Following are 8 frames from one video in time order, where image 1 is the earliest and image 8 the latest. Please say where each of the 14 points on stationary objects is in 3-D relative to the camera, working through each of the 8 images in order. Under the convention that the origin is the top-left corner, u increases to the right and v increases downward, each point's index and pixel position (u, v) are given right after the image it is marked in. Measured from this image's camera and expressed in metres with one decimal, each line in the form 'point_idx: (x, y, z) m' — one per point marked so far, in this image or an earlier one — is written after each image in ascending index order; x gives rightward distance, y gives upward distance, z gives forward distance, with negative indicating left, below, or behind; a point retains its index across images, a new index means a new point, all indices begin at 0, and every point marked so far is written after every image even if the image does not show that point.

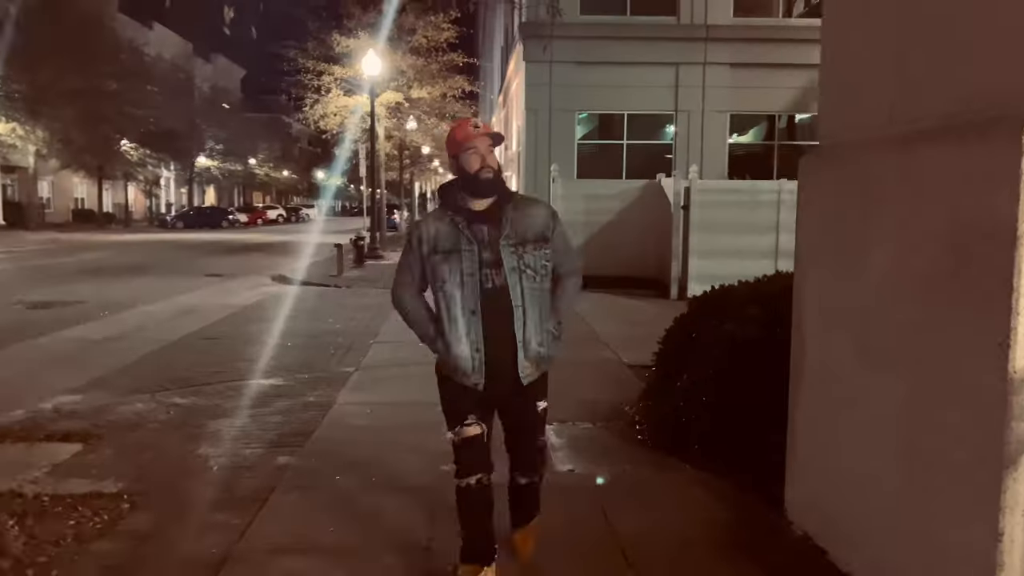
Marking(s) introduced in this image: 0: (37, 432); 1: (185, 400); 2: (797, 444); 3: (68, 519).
0: (-3.6, -1.1, +6.4) m
1: (-2.9, -1.0, +7.4) m
2: (+1.5, -0.9, +4.2) m
3: (-2.4, -1.2, +4.5) m
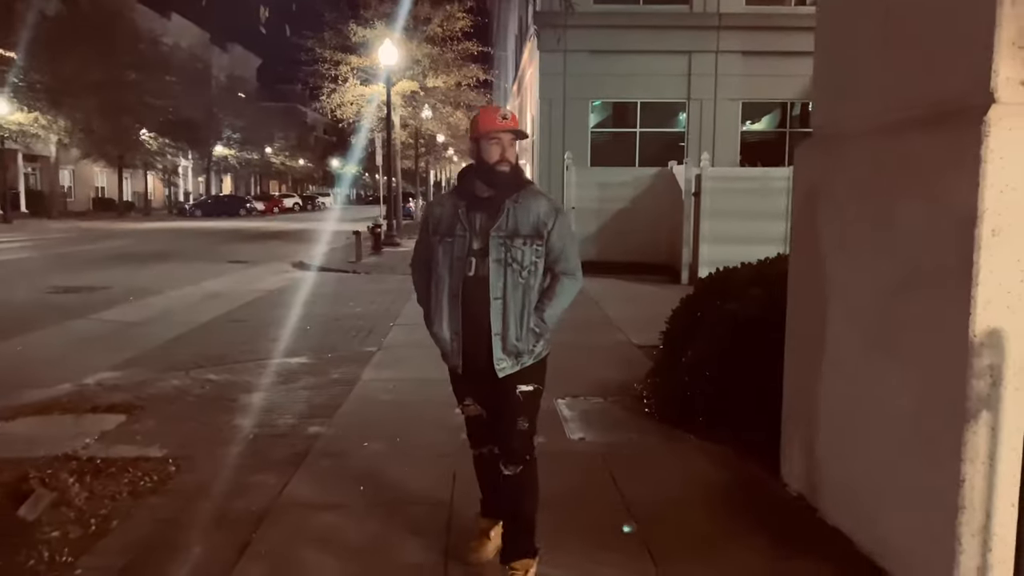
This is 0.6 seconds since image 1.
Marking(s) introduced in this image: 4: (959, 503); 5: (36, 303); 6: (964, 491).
0: (-3.5, -0.9, +6.8) m
1: (-2.7, -0.8, +7.9) m
2: (+1.6, -0.8, +4.6) m
3: (-2.3, -1.1, +4.9) m
4: (+1.7, -0.8, +3.1) m
5: (-7.2, -0.2, +12.6) m
6: (+1.7, -0.8, +3.1) m
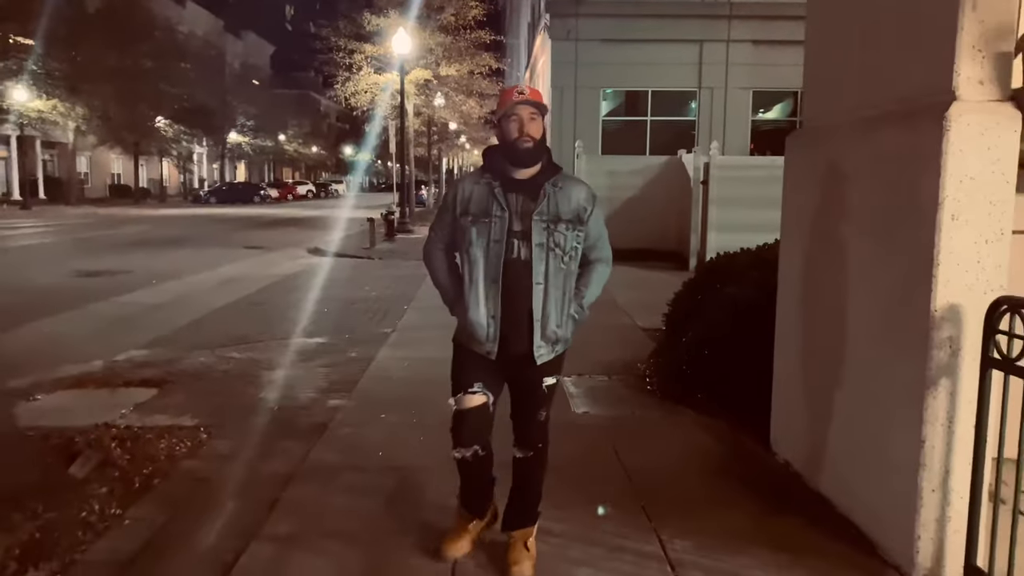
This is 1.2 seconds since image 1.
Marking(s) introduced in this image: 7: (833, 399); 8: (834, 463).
0: (-3.4, -0.8, +7.3) m
1: (-2.6, -0.7, +8.3) m
2: (+1.6, -0.6, +4.9) m
3: (-2.2, -1.0, +5.3) m
4: (+1.7, -0.7, +3.5) m
5: (-7.0, 0.0, +13.0) m
6: (+1.7, -0.7, +3.4) m
7: (+1.6, -0.5, +4.3) m
8: (+1.6, -0.9, +4.3) m
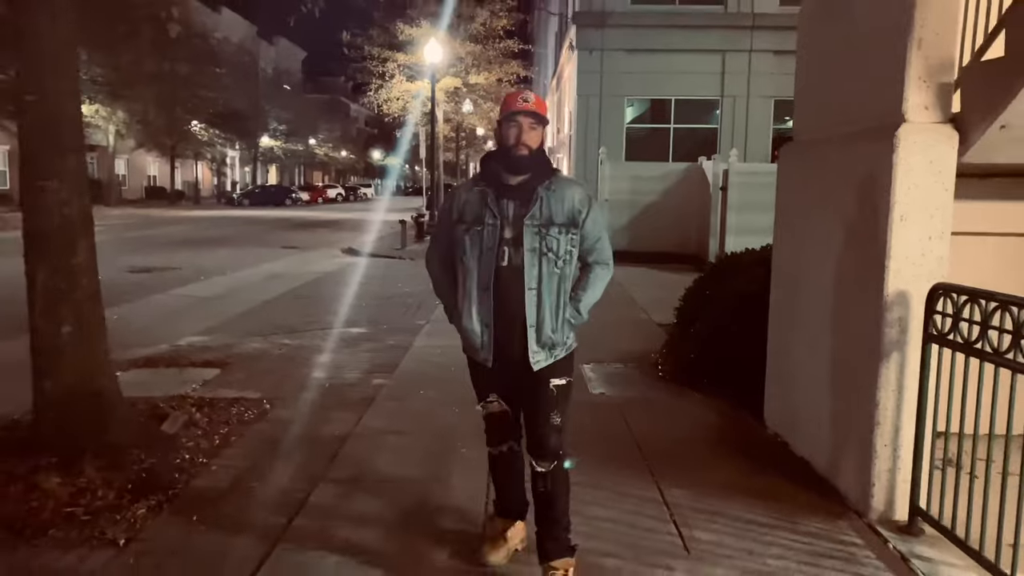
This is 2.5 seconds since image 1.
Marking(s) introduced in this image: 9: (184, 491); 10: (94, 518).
0: (-3.2, -0.7, +8.1) m
1: (-2.4, -0.6, +9.1) m
2: (+1.8, -0.6, +5.6) m
3: (-2.1, -0.9, +6.2) m
4: (+1.8, -0.7, +4.2) m
5: (-6.6, +0.1, +14.0) m
6: (+1.8, -0.6, +4.2) m
7: (+1.8, -0.5, +5.0) m
8: (+1.8, -0.9, +5.0) m
9: (-1.8, -1.1, +4.7) m
10: (-2.1, -1.2, +4.2) m
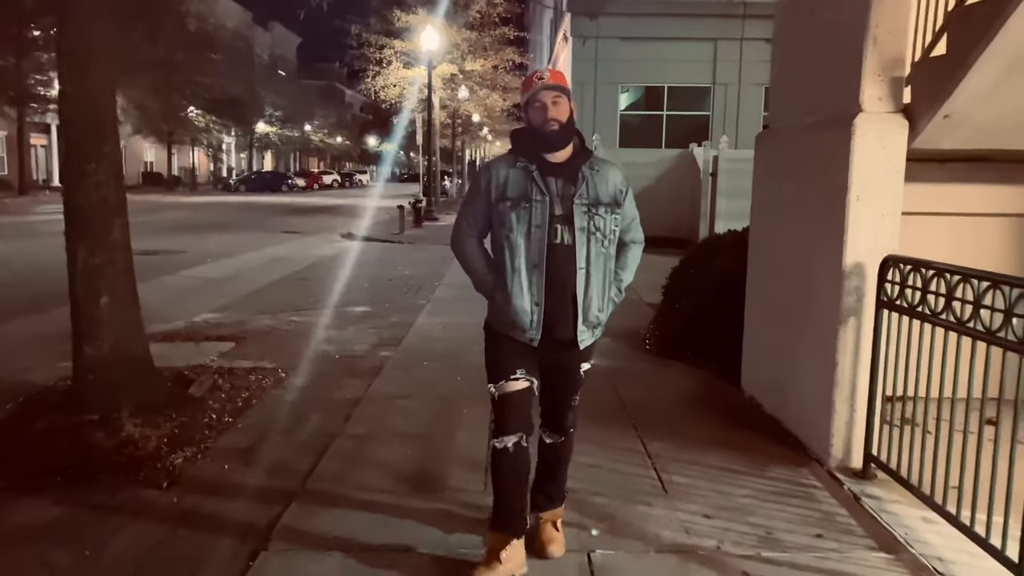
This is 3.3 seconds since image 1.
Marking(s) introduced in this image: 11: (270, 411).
0: (-3.2, -0.5, +8.6) m
1: (-2.4, -0.3, +9.6) m
2: (+1.8, -0.4, +6.1) m
3: (-2.1, -0.7, +6.7) m
4: (+1.8, -0.5, +4.7) m
5: (-6.7, +0.4, +14.5) m
6: (+1.8, -0.5, +4.7) m
7: (+1.8, -0.3, +5.5) m
8: (+1.8, -0.7, +5.5) m
9: (-1.8, -1.0, +5.2) m
10: (-2.1, -1.0, +4.7) m
11: (-1.7, -0.9, +5.9) m
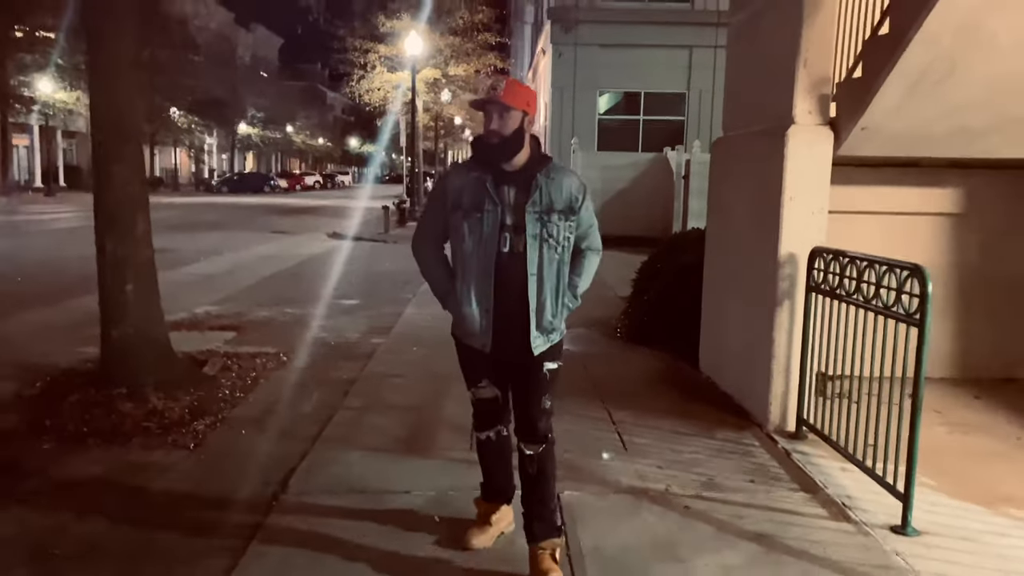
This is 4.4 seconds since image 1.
0: (-3.4, -0.4, +9.2) m
1: (-2.6, -0.3, +10.2) m
2: (+1.6, -0.3, +6.9) m
3: (-2.3, -0.6, +7.3) m
4: (+1.7, -0.4, +5.4) m
5: (-7.0, +0.5, +15.0) m
6: (+1.7, -0.4, +5.4) m
7: (+1.6, -0.2, +6.2) m
8: (+1.6, -0.6, +6.2) m
9: (-2.0, -0.9, +5.8) m
10: (-2.2, -0.9, +5.4) m
11: (-1.8, -0.8, +6.5) m
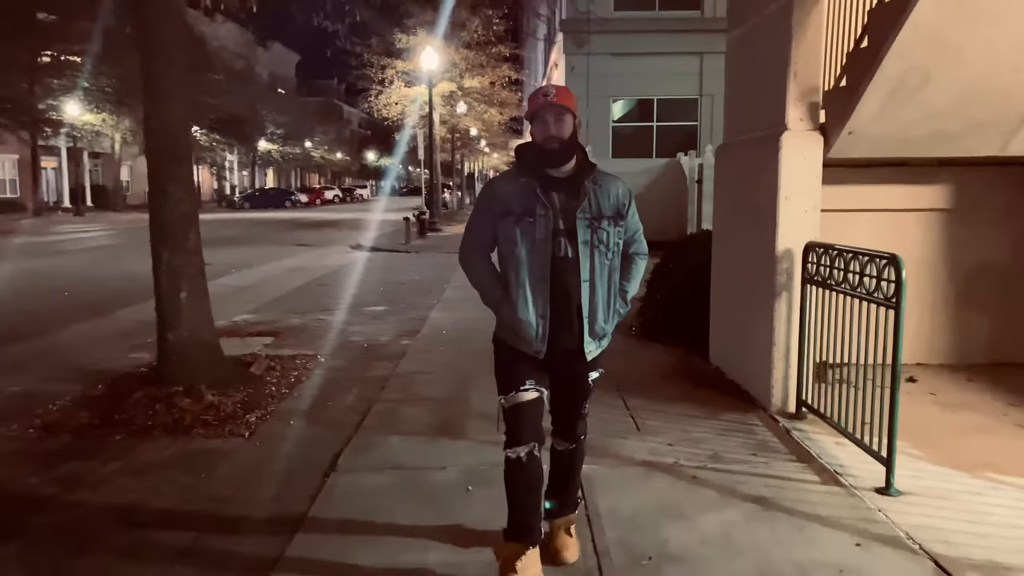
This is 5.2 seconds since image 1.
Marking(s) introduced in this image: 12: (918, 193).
0: (-3.2, -0.5, +9.8) m
1: (-2.4, -0.4, +10.8) m
2: (+1.8, -0.3, +7.4) m
3: (-2.1, -0.7, +7.9) m
4: (+1.9, -0.4, +5.9) m
5: (-6.7, +0.2, +15.7) m
6: (+1.9, -0.3, +5.9) m
7: (+1.8, -0.2, +6.7) m
8: (+1.8, -0.6, +6.7) m
9: (-1.8, -0.9, +6.4) m
10: (-2.1, -1.0, +5.9) m
11: (-1.7, -0.8, +7.1) m
12: (+3.3, +0.8, +6.8) m
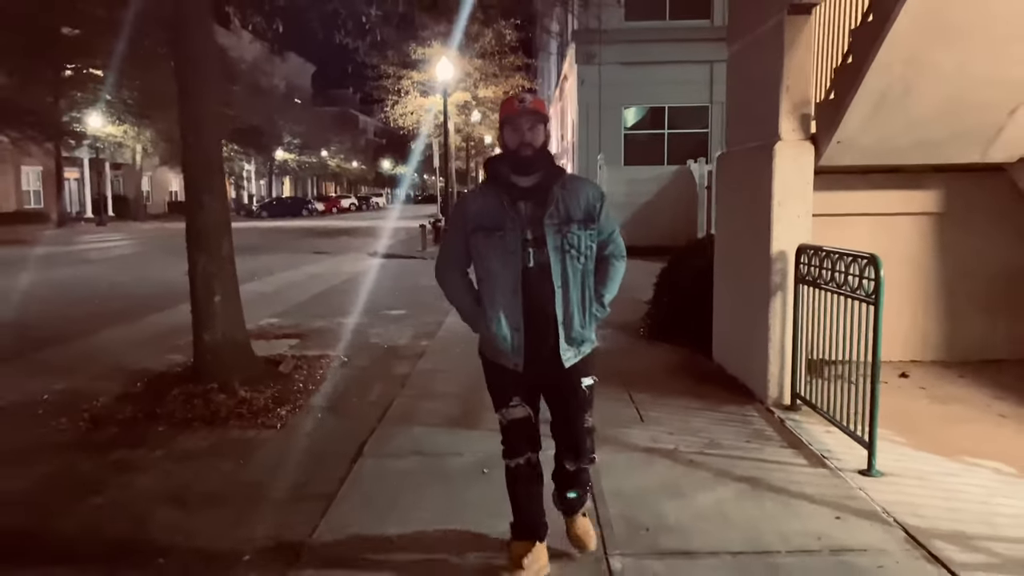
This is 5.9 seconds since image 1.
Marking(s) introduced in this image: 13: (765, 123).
0: (-3.0, -0.6, +10.3) m
1: (-2.2, -0.4, +11.3) m
2: (+1.9, -0.3, +7.7) m
3: (-1.9, -0.7, +8.3) m
4: (+1.9, -0.4, +6.3) m
5: (-6.4, +0.1, +16.2) m
6: (+2.0, -0.3, +6.3) m
7: (+1.9, -0.2, +7.1) m
8: (+1.9, -0.6, +7.1) m
9: (-1.7, -1.0, +6.8) m
10: (-2.0, -1.0, +6.4) m
11: (-1.5, -0.9, +7.5) m
12: (+3.4, +0.8, +7.2) m
13: (+2.0, +1.3, +6.5) m
